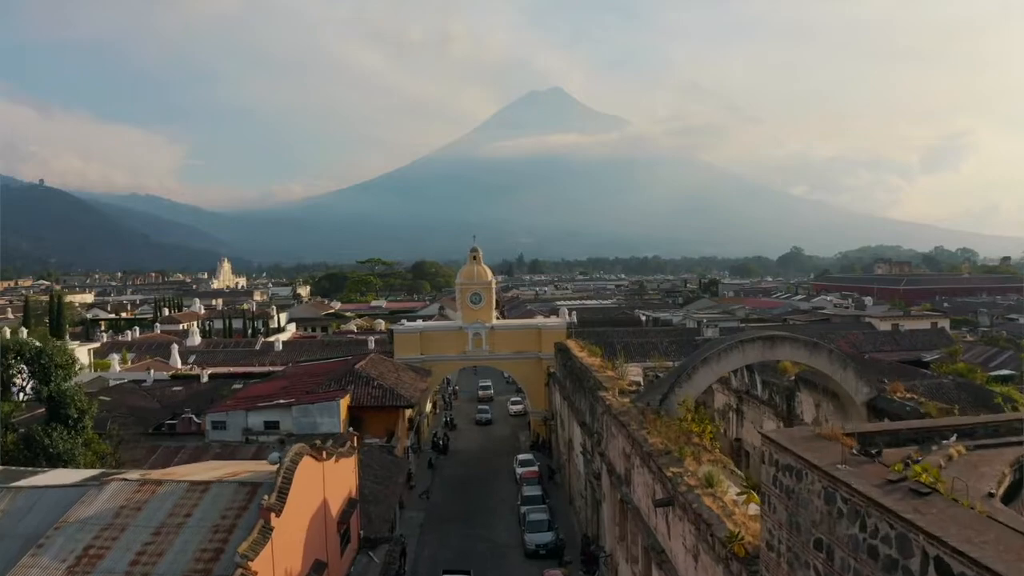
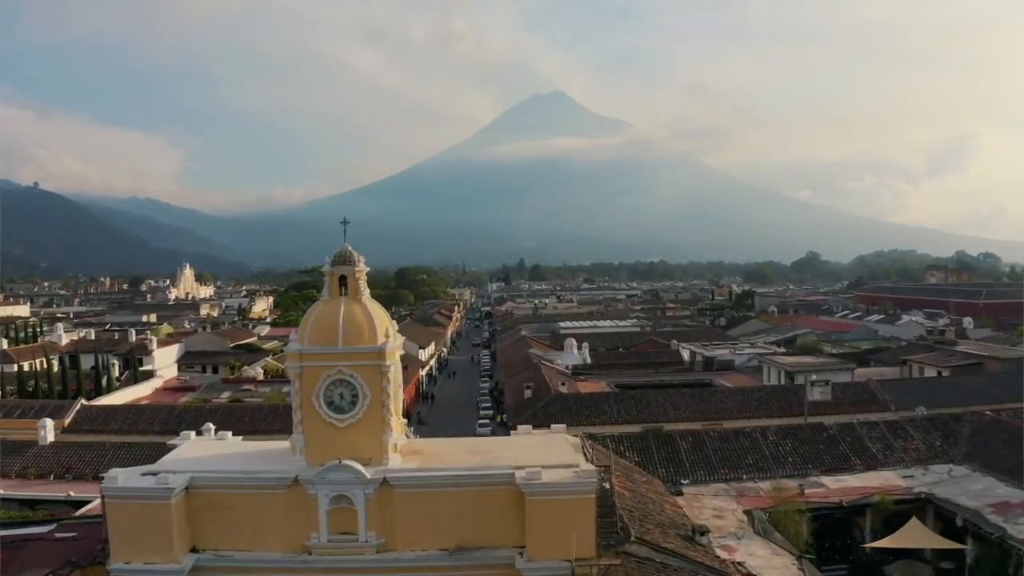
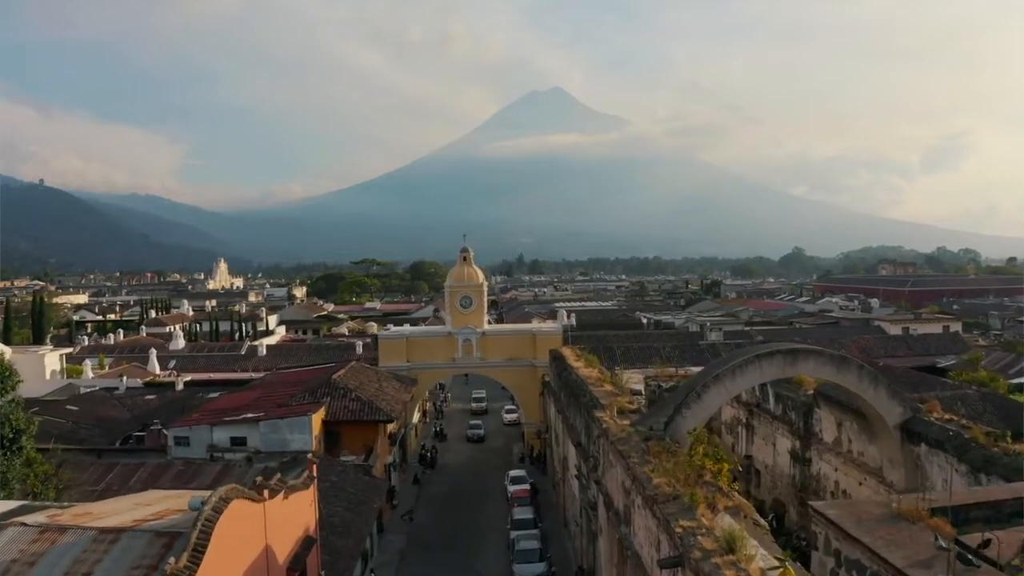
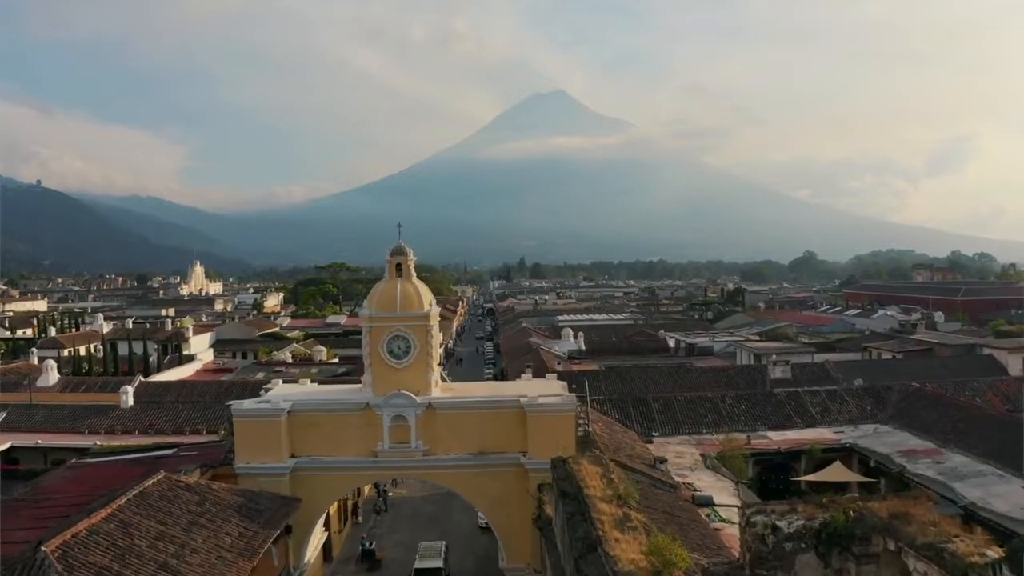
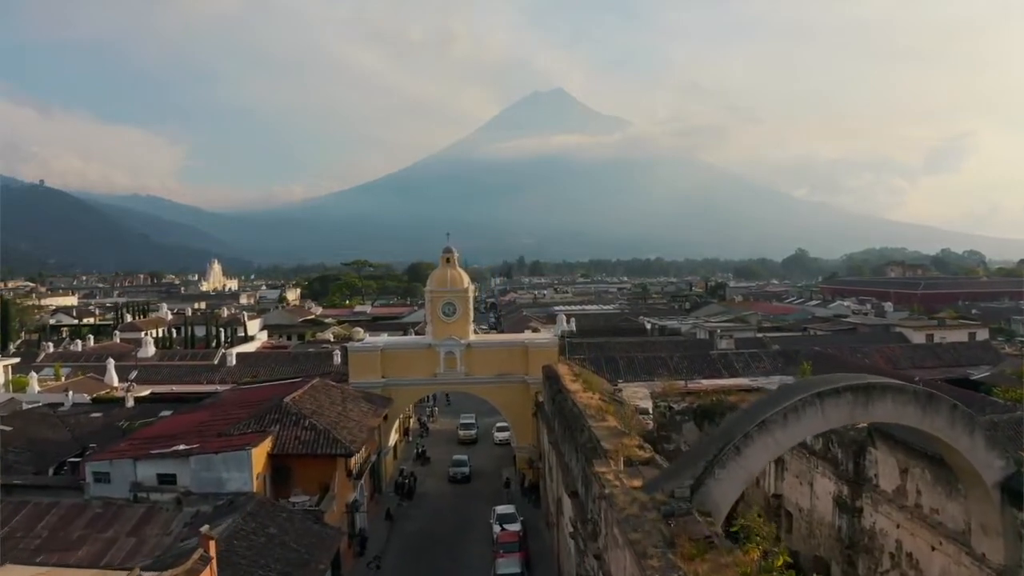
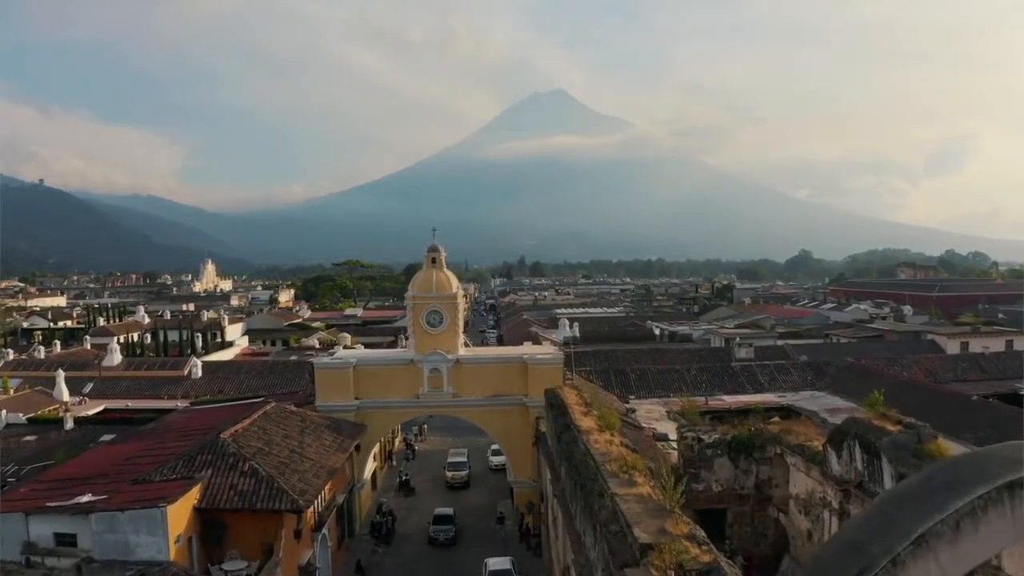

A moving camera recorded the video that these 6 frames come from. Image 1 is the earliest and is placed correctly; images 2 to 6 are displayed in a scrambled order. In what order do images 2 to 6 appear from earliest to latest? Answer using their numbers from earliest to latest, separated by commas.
3, 5, 6, 4, 2
